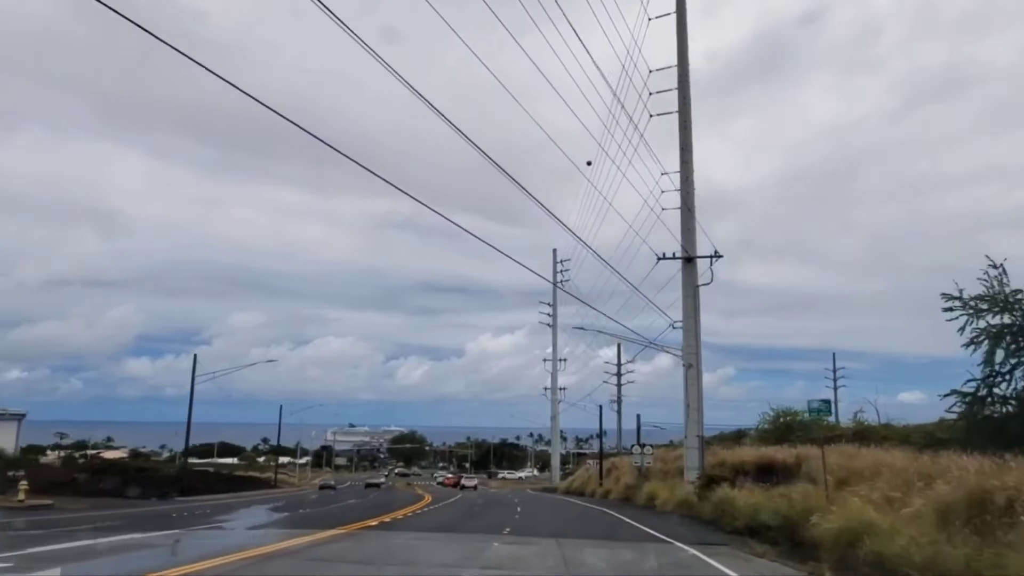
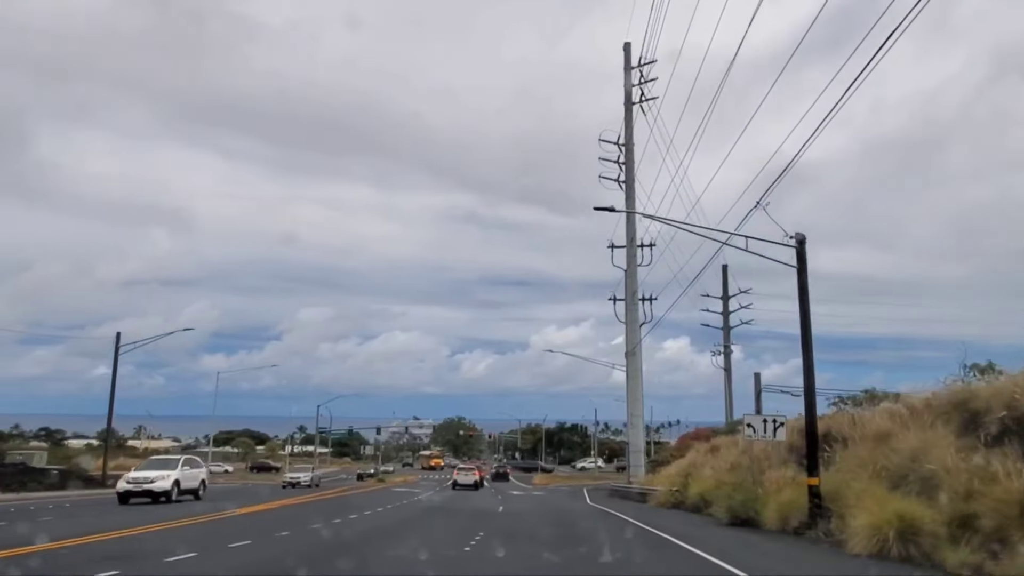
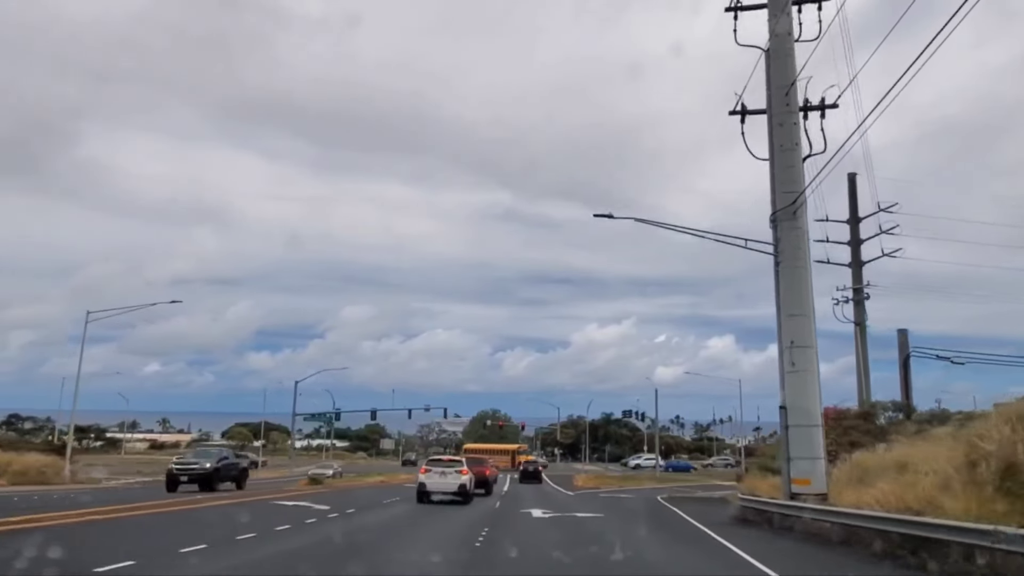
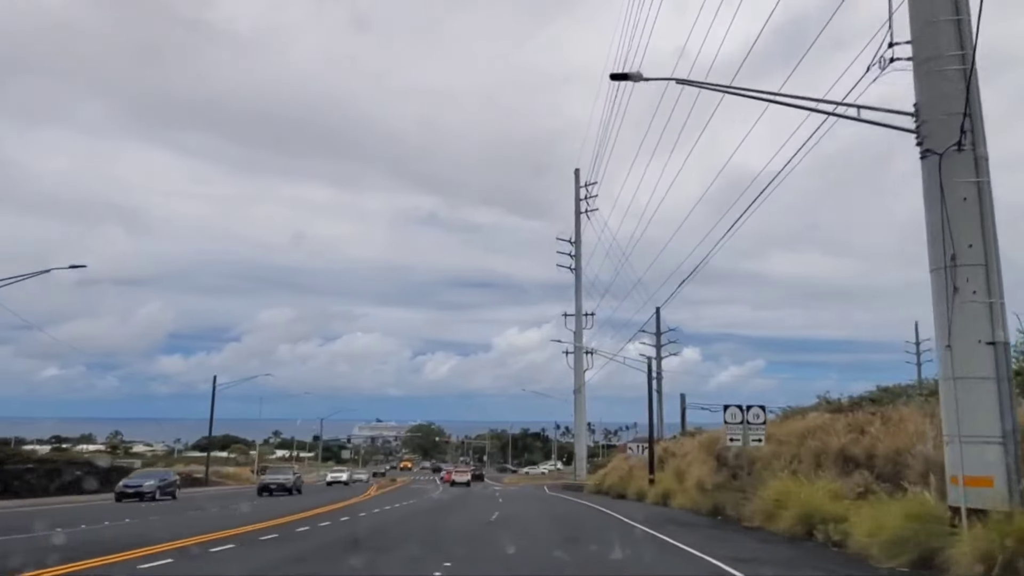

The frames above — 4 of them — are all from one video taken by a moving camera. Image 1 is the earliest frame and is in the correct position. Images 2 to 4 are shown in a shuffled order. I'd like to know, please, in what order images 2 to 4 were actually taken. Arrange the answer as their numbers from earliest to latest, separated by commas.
4, 2, 3
